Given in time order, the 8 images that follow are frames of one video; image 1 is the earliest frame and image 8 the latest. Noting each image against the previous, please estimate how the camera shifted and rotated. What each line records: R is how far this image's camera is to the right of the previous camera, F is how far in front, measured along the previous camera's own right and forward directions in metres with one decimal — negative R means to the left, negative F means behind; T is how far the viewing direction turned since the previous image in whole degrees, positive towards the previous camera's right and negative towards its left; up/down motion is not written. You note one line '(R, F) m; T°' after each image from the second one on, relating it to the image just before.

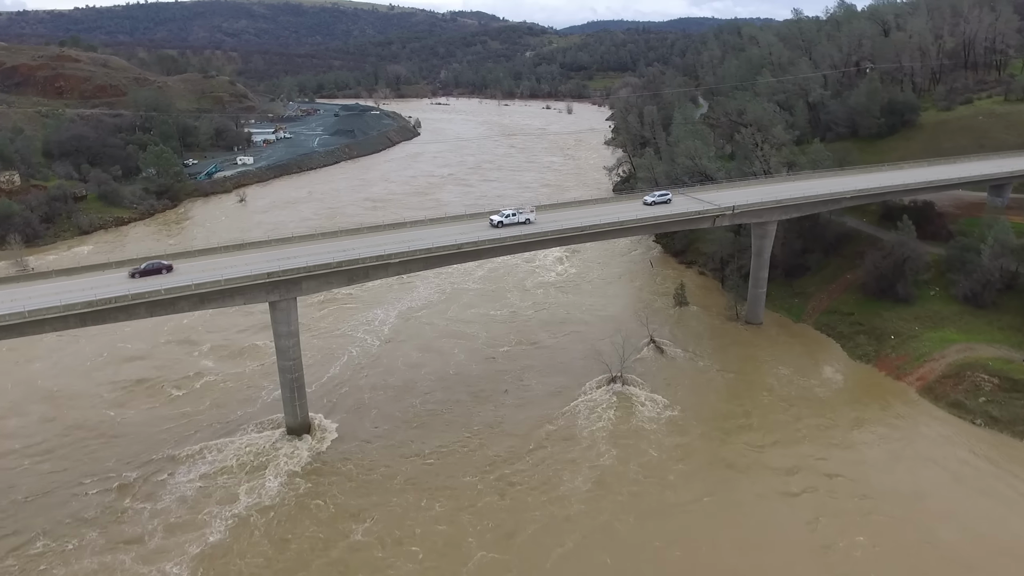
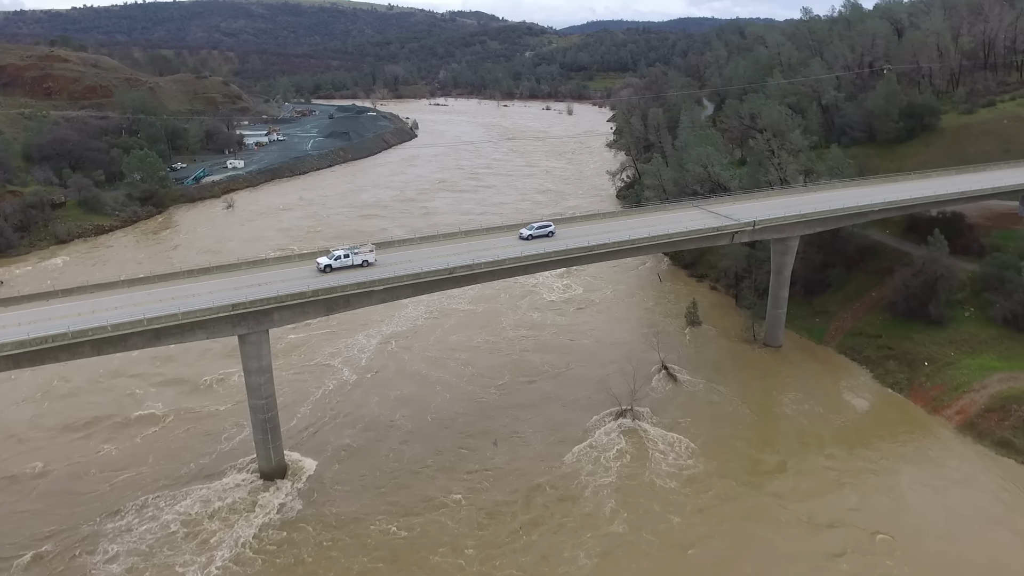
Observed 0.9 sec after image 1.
(0.0, +2.9) m; 0°
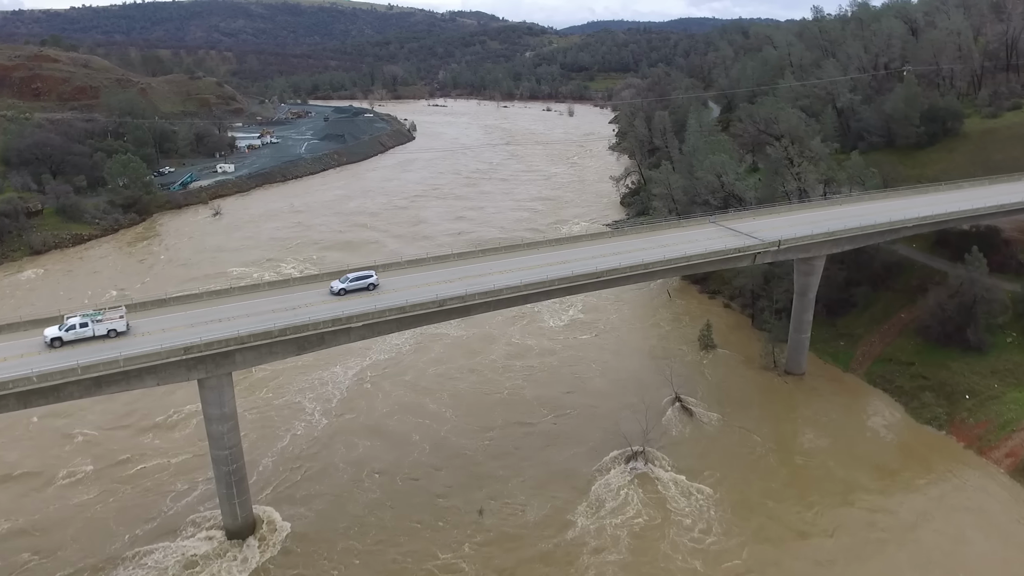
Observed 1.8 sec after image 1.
(+0.1, +3.0) m; 0°
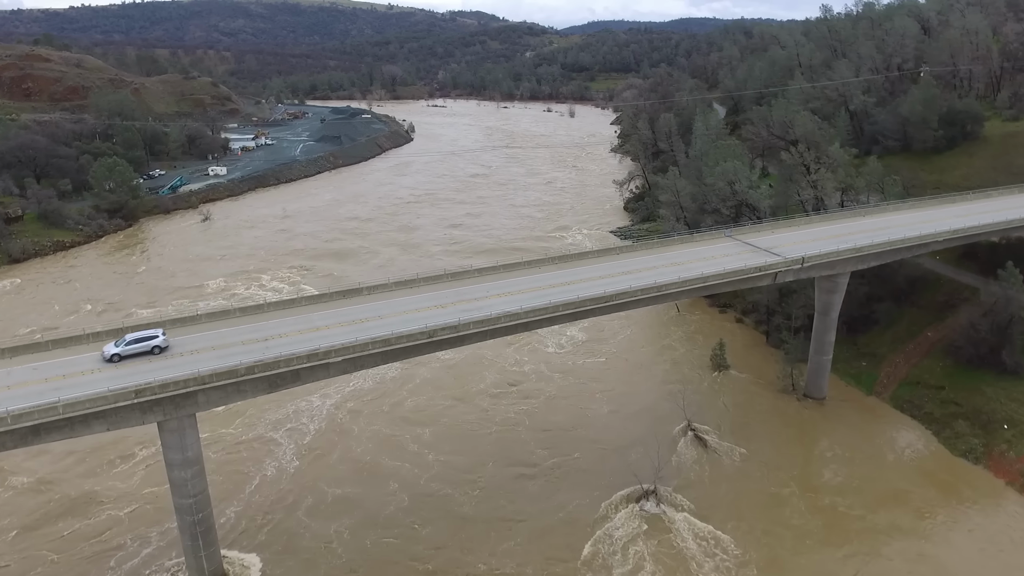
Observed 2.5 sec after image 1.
(0.0, +2.3) m; 0°
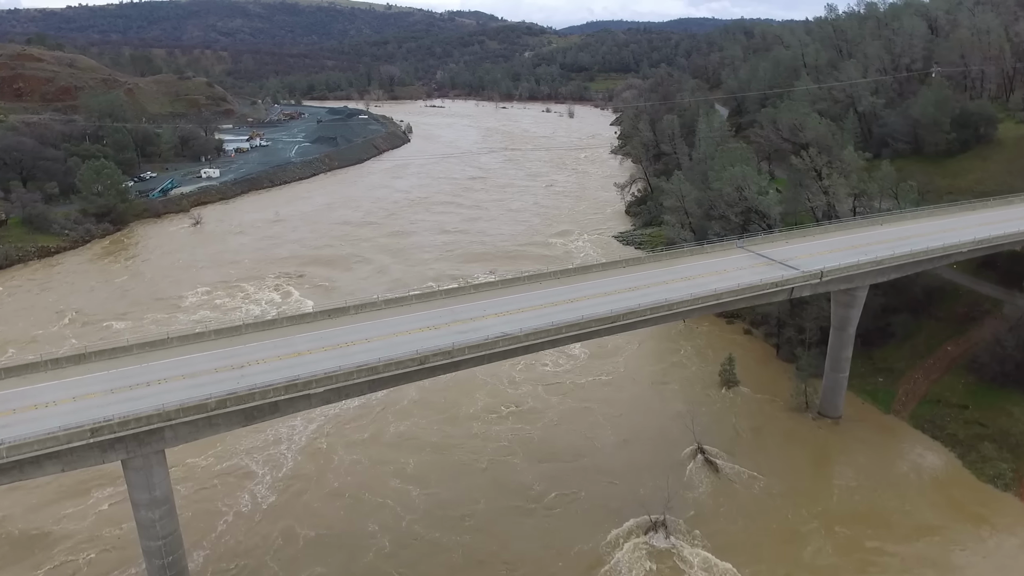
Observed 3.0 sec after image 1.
(0.0, +1.6) m; 0°
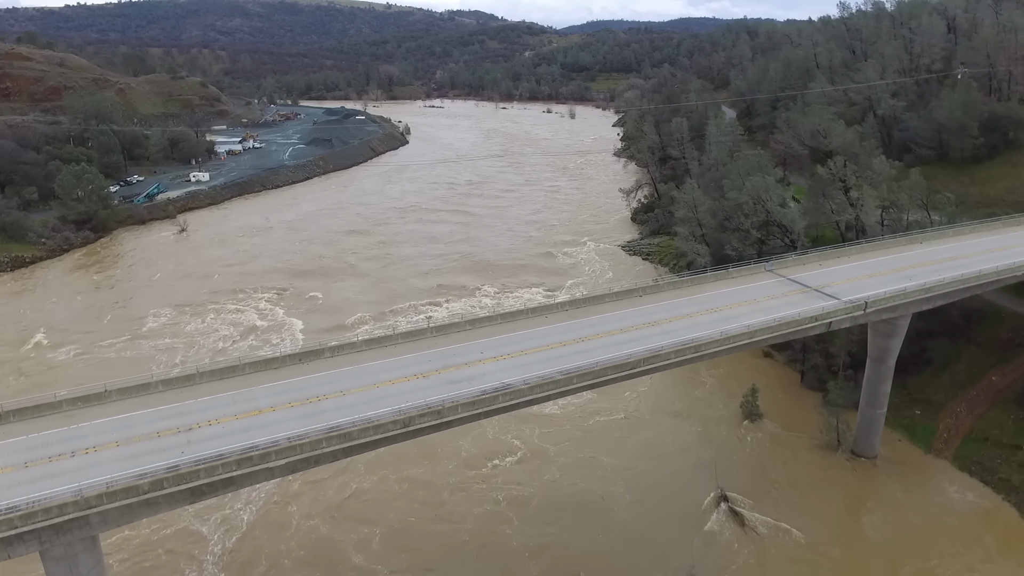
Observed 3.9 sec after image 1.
(0.0, +2.9) m; 0°
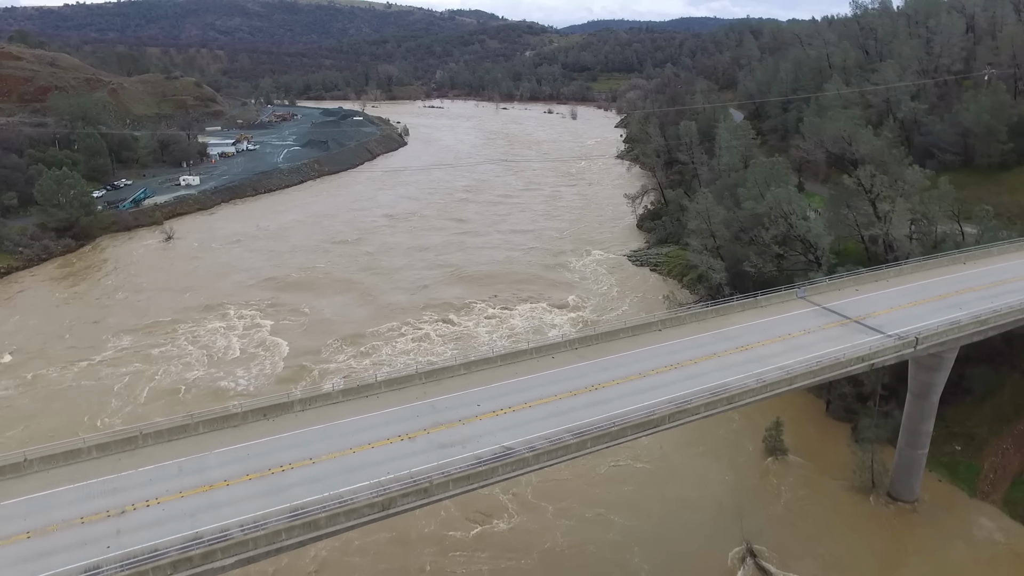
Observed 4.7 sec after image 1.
(0.0, +2.6) m; 0°
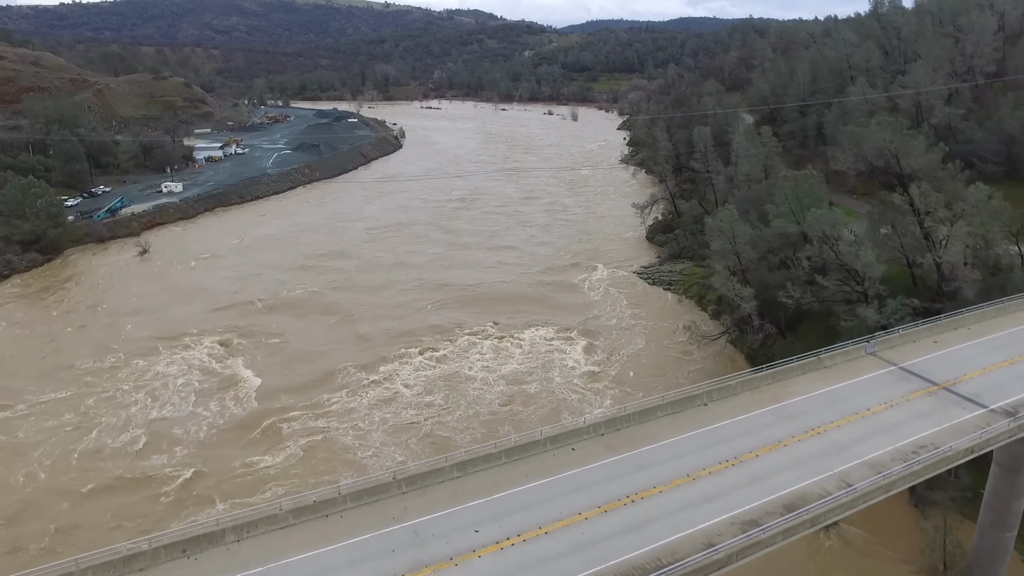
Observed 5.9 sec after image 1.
(-0.2, +4.0) m; 0°
